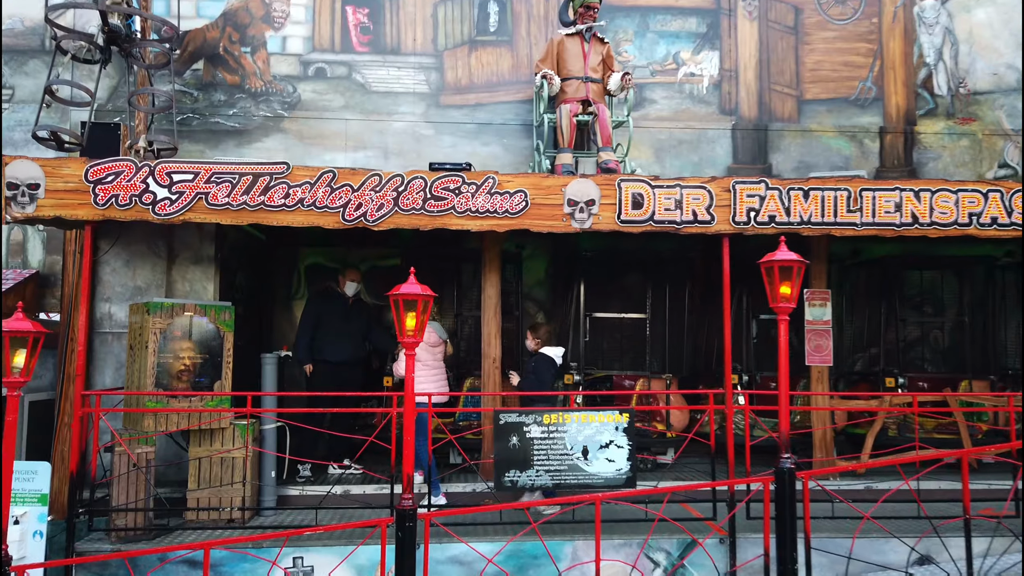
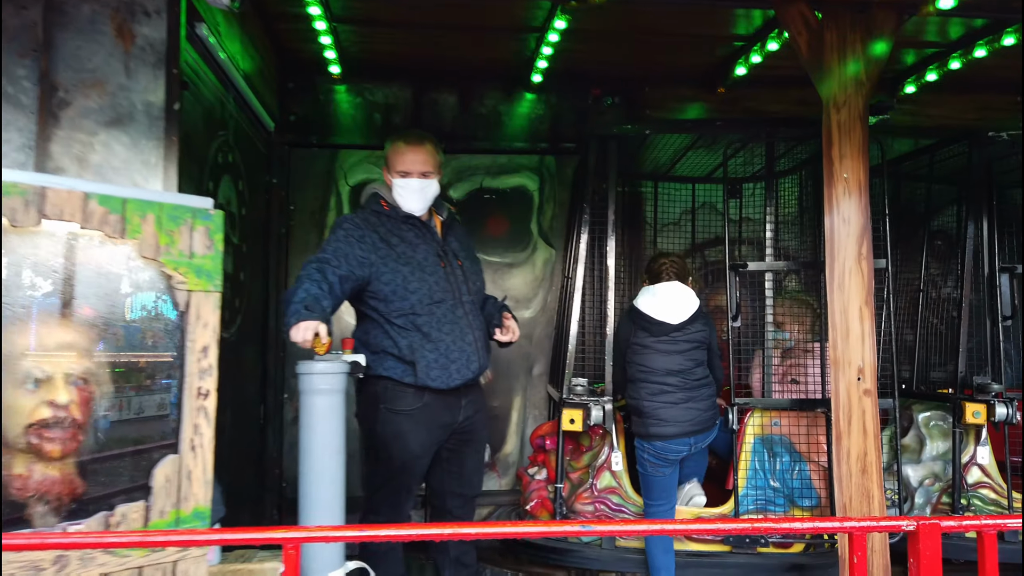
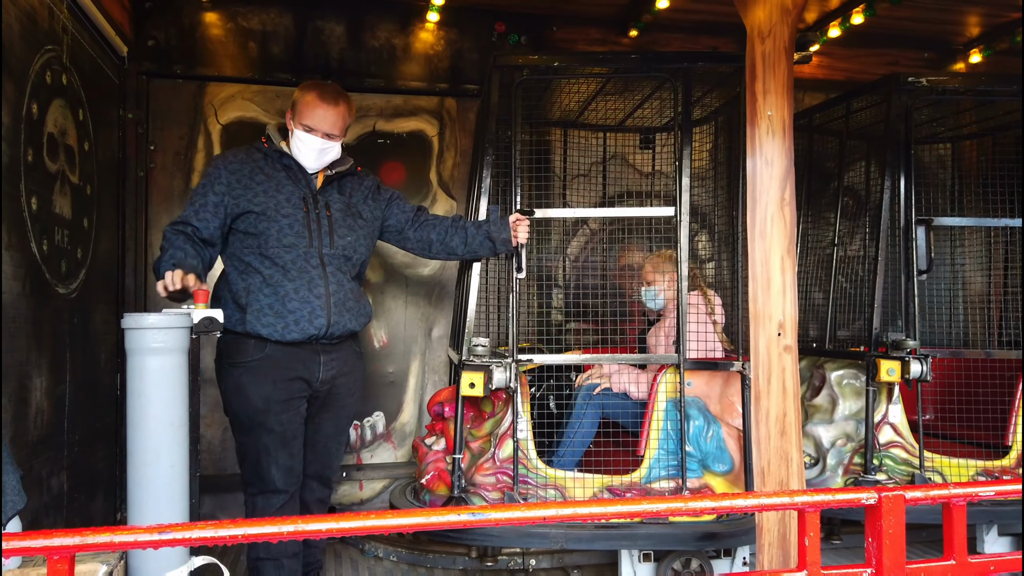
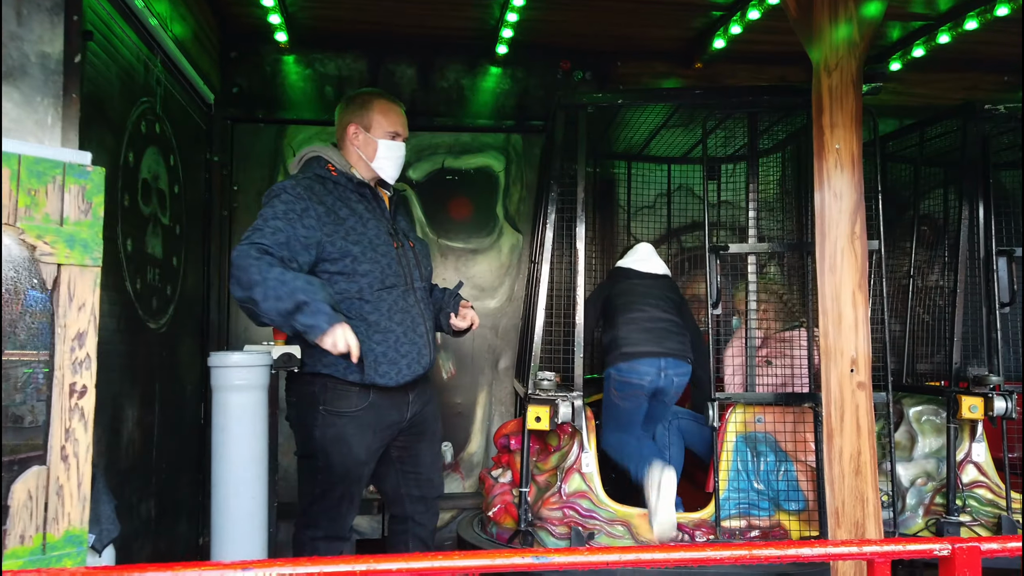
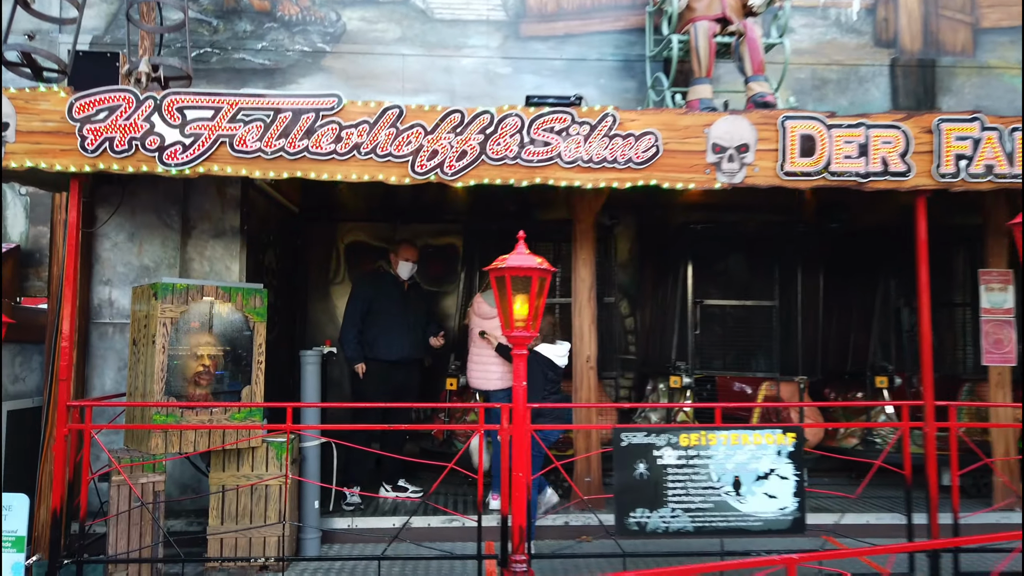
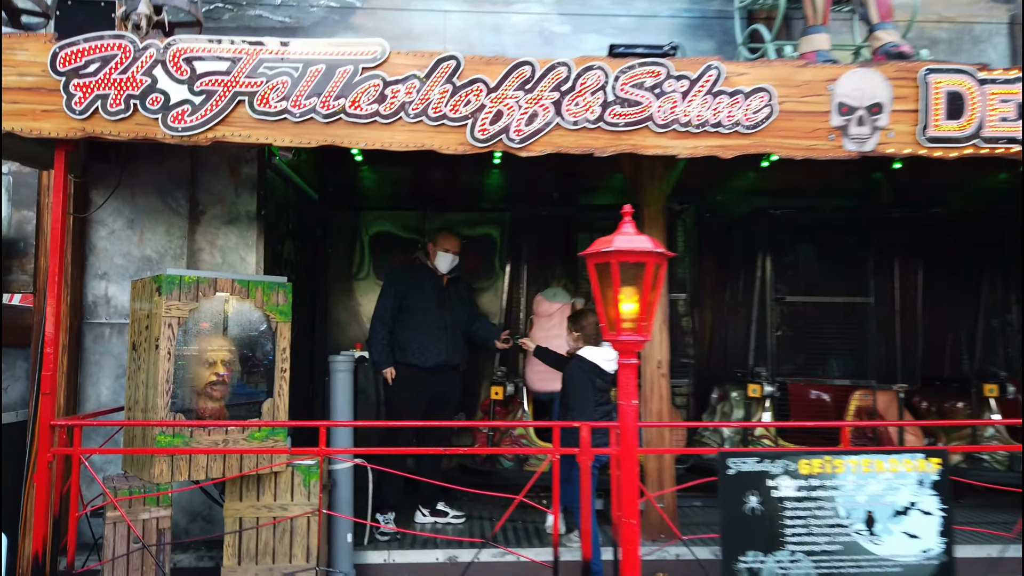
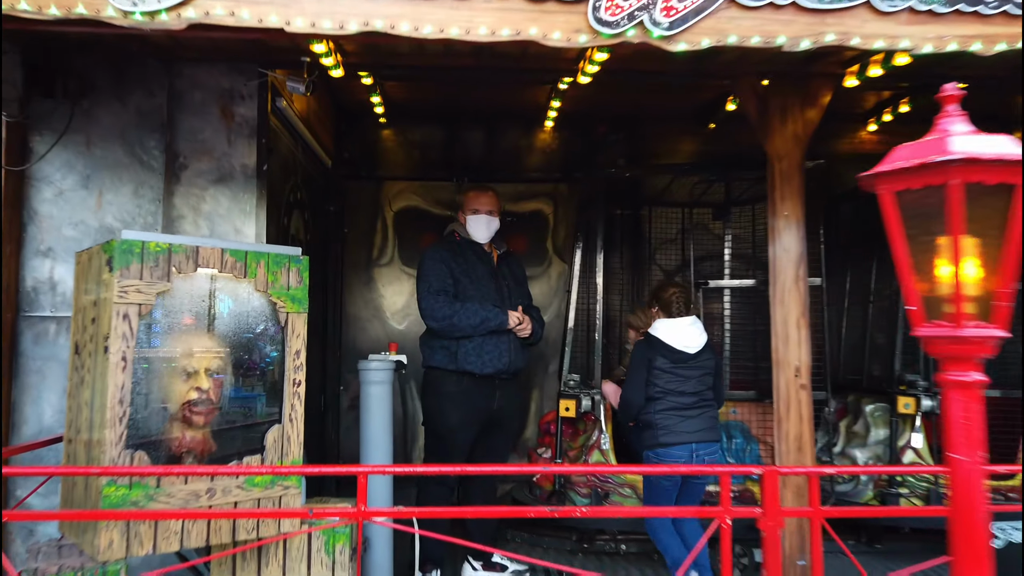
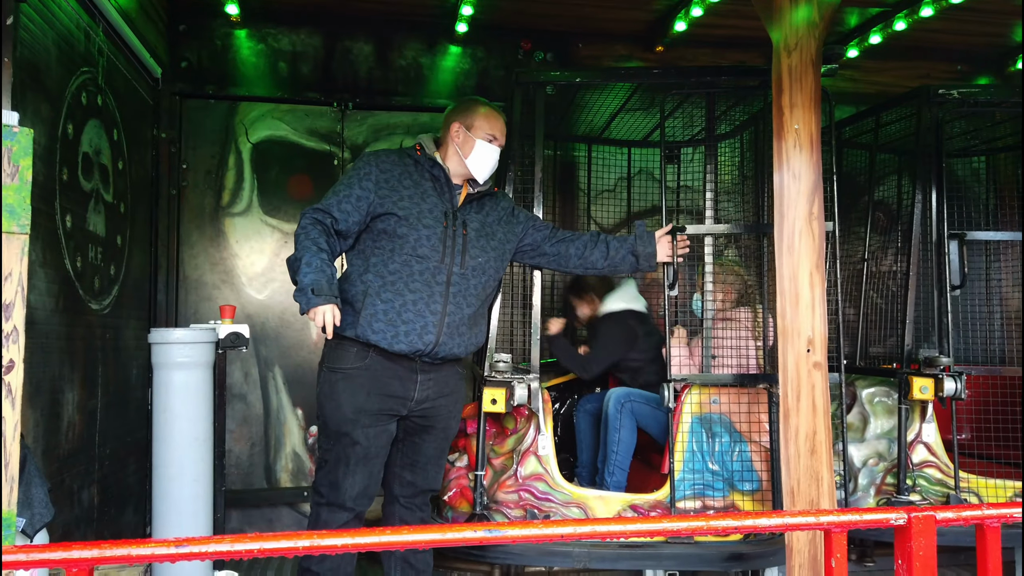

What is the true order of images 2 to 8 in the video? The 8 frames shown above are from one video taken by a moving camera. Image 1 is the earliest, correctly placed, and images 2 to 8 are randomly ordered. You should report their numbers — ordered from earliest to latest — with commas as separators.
5, 6, 7, 2, 4, 8, 3
